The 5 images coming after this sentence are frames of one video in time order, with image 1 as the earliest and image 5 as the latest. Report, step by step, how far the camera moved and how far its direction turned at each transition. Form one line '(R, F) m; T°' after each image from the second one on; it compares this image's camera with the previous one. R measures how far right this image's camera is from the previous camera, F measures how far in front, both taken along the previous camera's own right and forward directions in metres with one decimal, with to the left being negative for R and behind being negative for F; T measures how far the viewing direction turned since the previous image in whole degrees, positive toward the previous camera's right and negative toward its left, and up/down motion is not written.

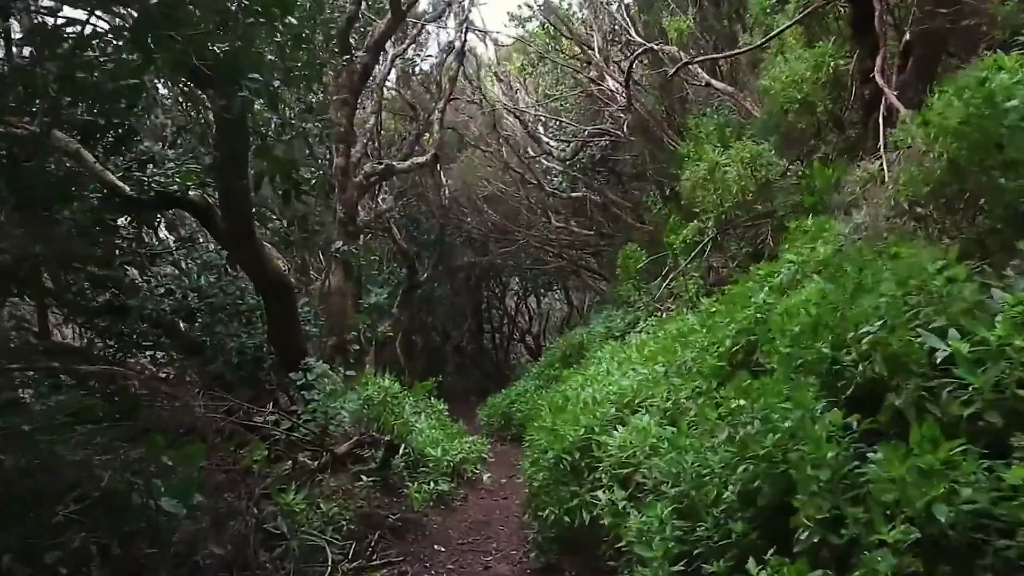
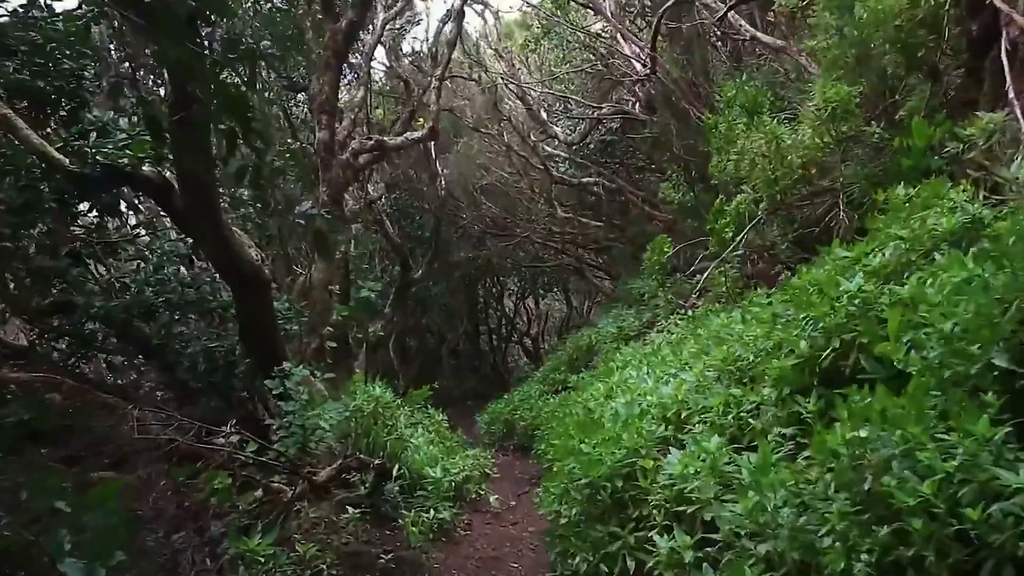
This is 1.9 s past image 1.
(-0.1, +1.0) m; 0°
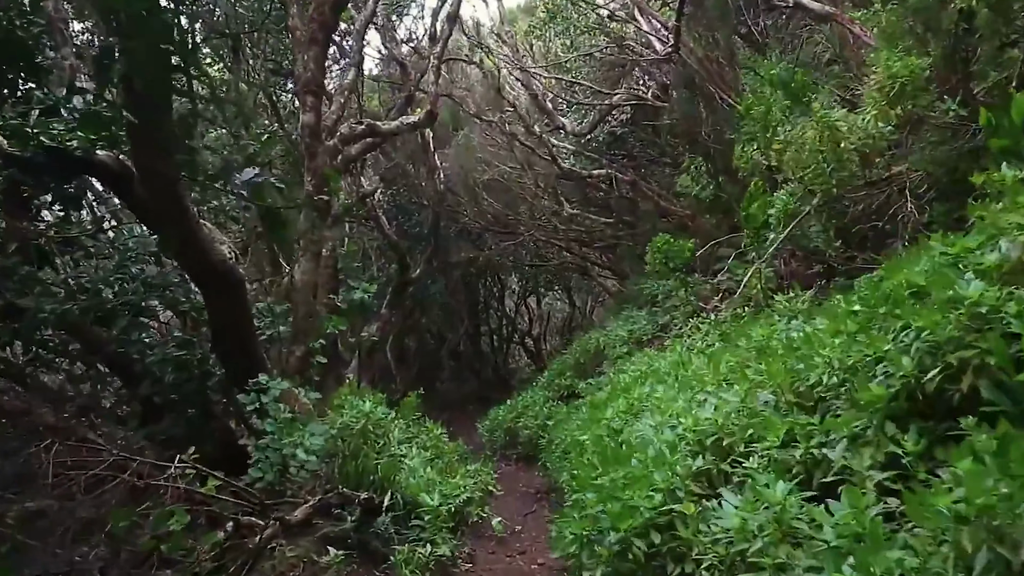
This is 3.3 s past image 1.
(-0.1, +0.7) m; 0°
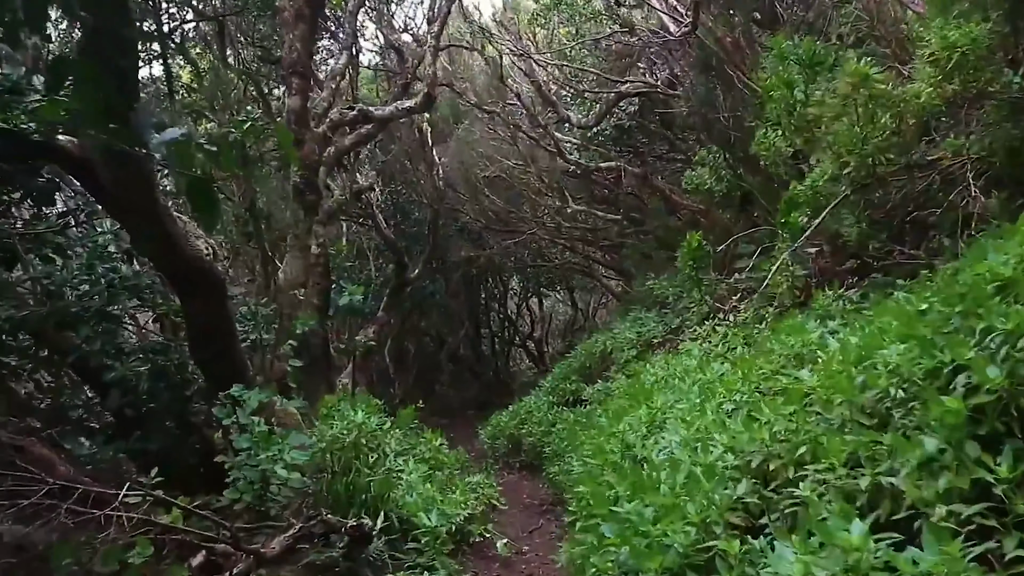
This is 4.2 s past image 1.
(0.0, +0.5) m; 0°
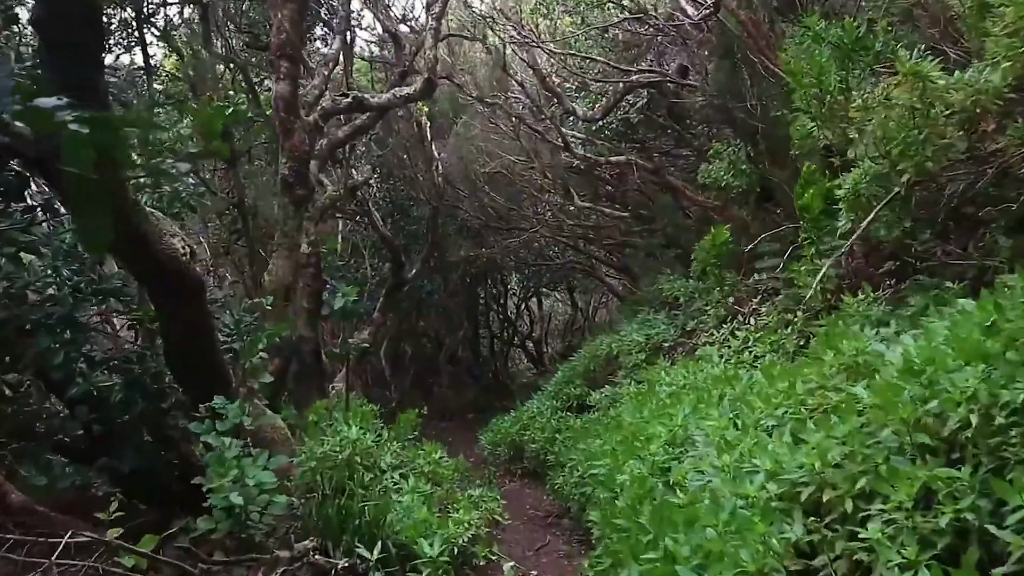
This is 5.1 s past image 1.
(-0.1, +0.4) m; 0°
